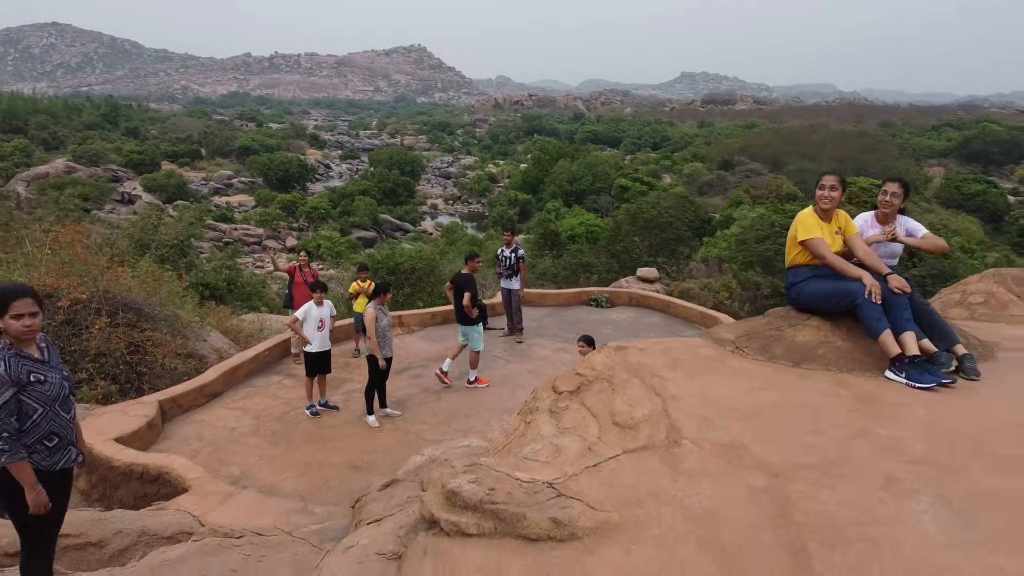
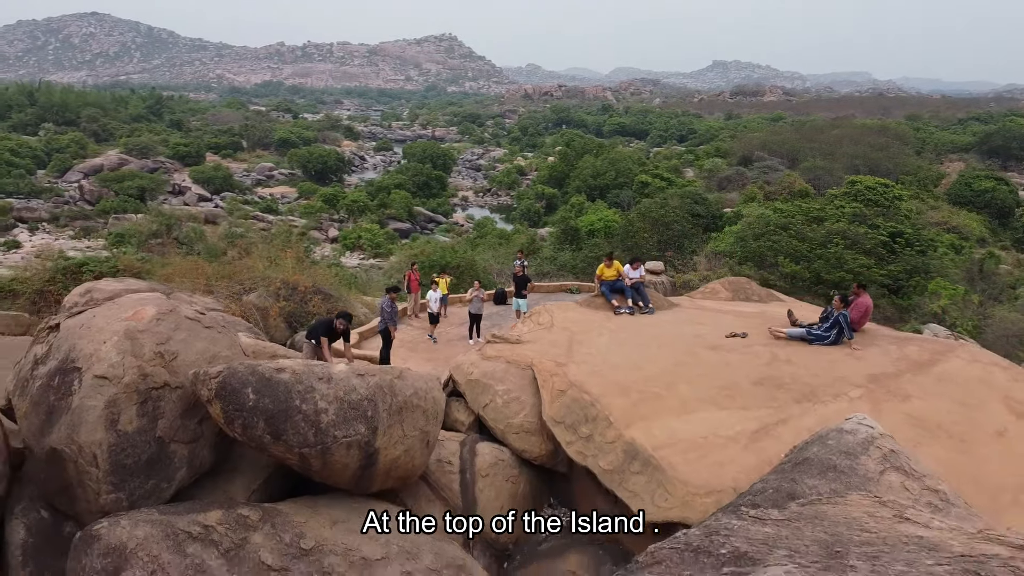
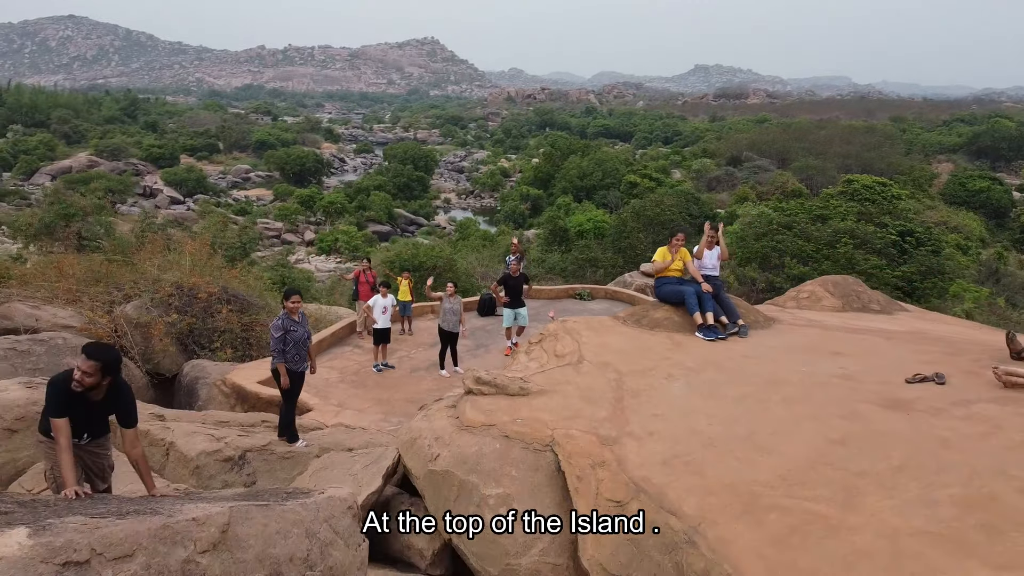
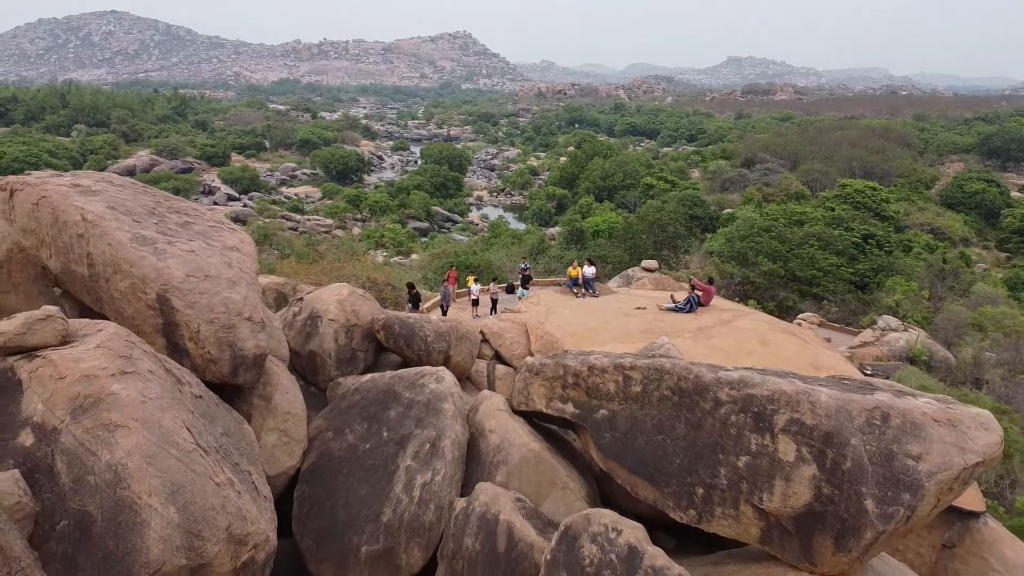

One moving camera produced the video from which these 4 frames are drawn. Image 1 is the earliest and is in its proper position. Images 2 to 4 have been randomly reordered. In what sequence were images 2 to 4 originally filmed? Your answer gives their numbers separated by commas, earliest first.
3, 2, 4
